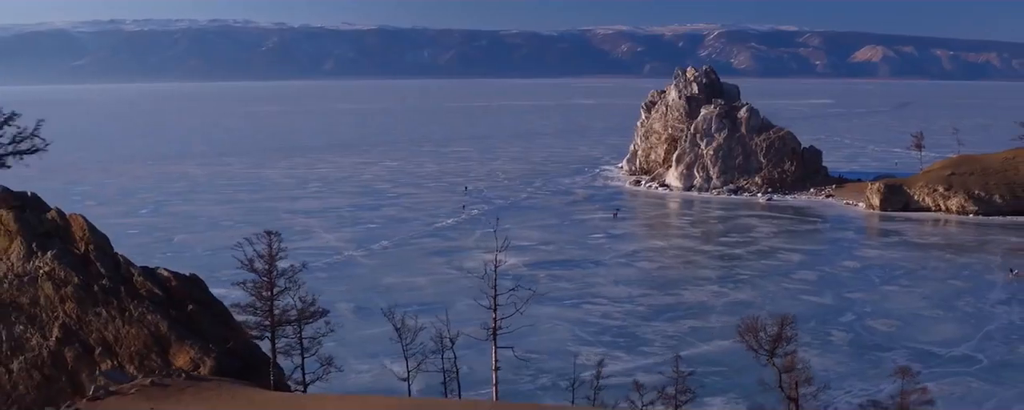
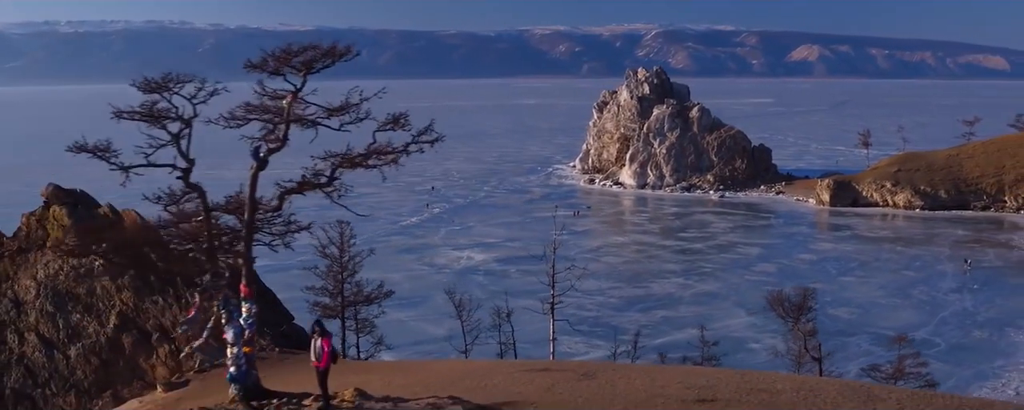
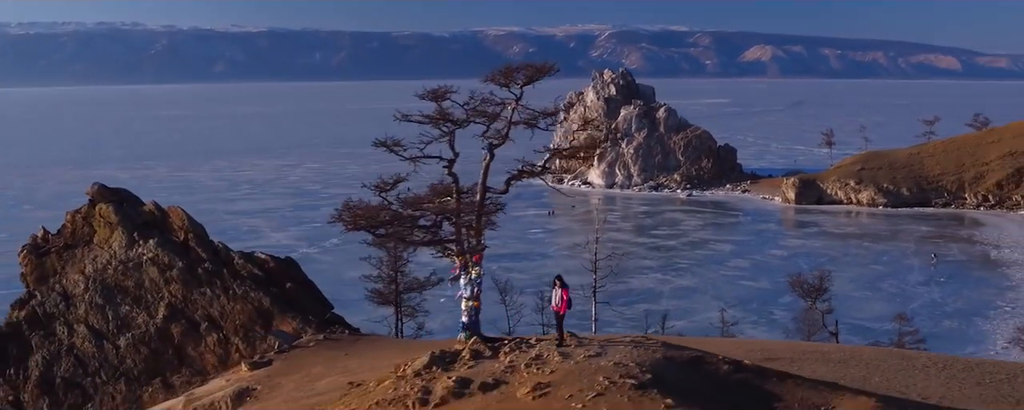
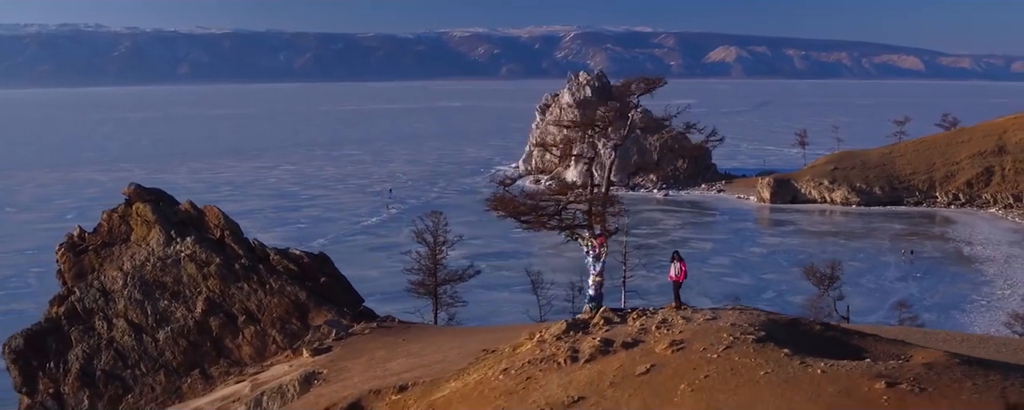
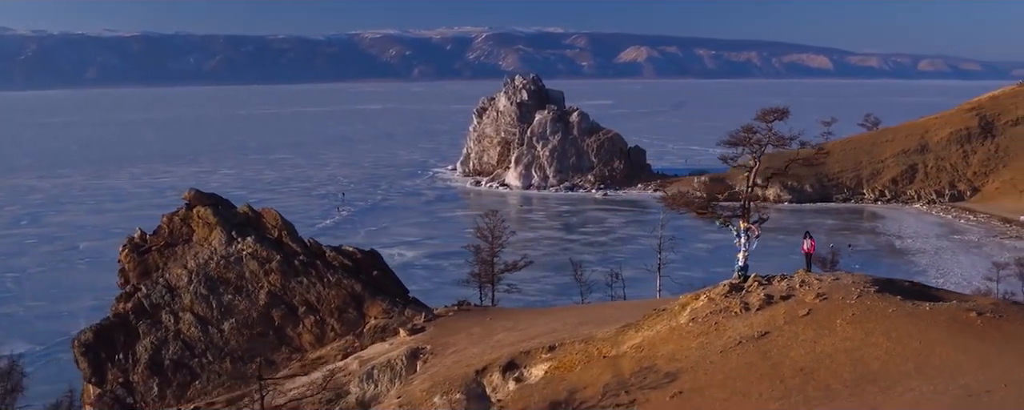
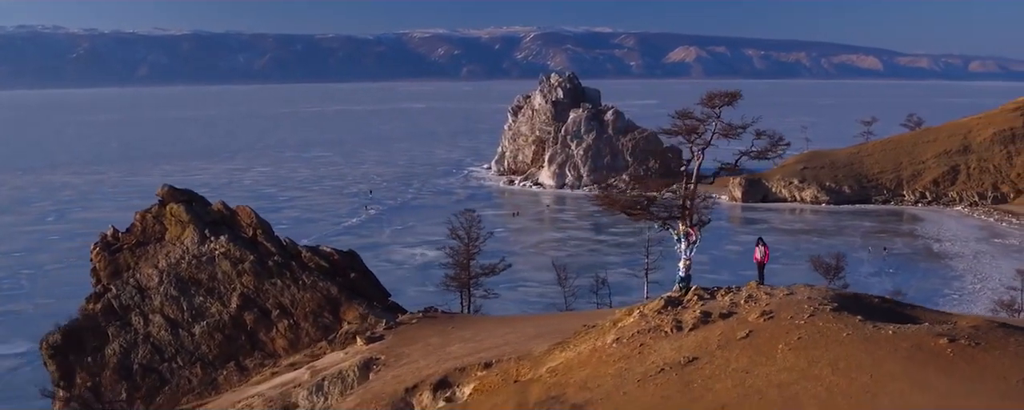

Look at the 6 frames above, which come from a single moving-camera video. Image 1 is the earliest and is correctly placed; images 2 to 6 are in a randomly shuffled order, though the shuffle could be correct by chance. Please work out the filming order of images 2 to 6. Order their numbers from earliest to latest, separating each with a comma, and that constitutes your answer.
2, 3, 4, 6, 5
